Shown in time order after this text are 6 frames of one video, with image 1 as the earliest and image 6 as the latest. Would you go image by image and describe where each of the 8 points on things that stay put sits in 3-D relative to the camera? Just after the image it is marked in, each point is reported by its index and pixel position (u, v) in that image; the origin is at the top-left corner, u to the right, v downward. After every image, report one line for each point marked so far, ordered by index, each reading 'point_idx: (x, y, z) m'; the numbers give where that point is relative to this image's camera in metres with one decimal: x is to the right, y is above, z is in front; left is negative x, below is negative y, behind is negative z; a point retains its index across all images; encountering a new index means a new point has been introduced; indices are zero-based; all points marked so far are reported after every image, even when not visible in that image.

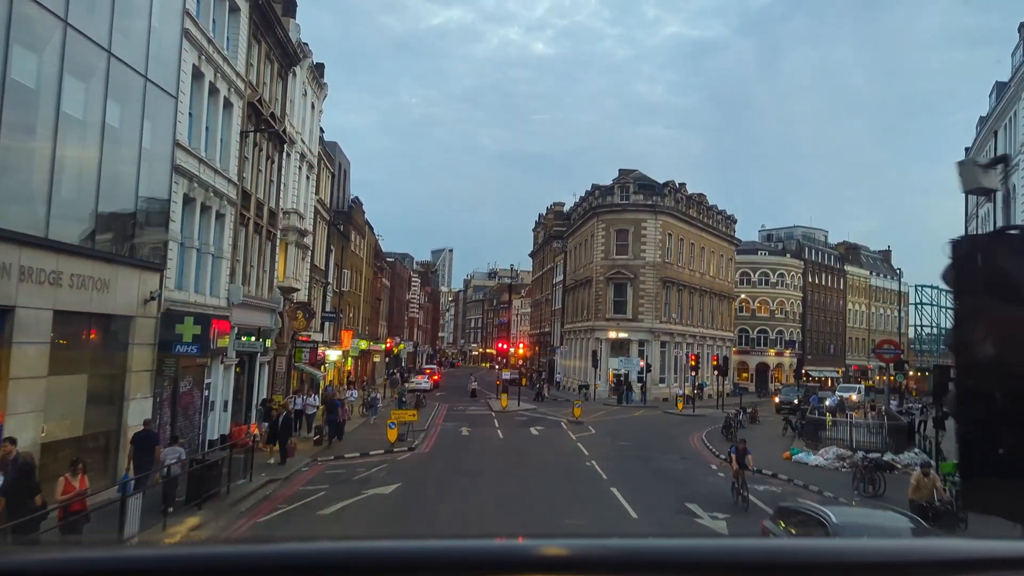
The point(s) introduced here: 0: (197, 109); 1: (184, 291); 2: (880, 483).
0: (-7.6, +4.3, +19.2) m
1: (-7.7, -0.1, +18.8) m
2: (+8.4, -4.4, +18.1) m
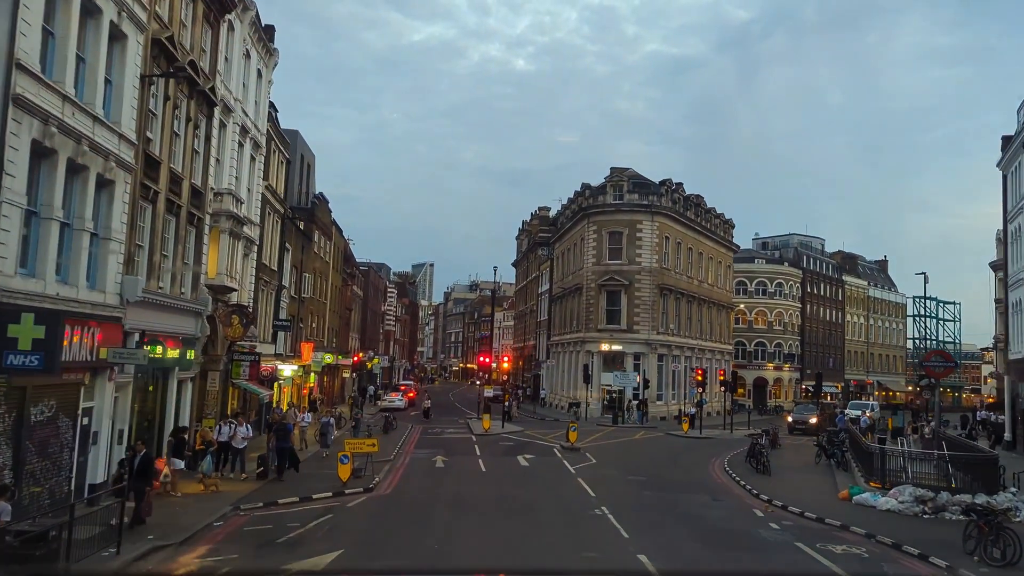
0: (-7.8, +4.5, +13.9) m
1: (-8.0, +0.1, +13.4) m
2: (+8.2, -4.2, +13.0) m
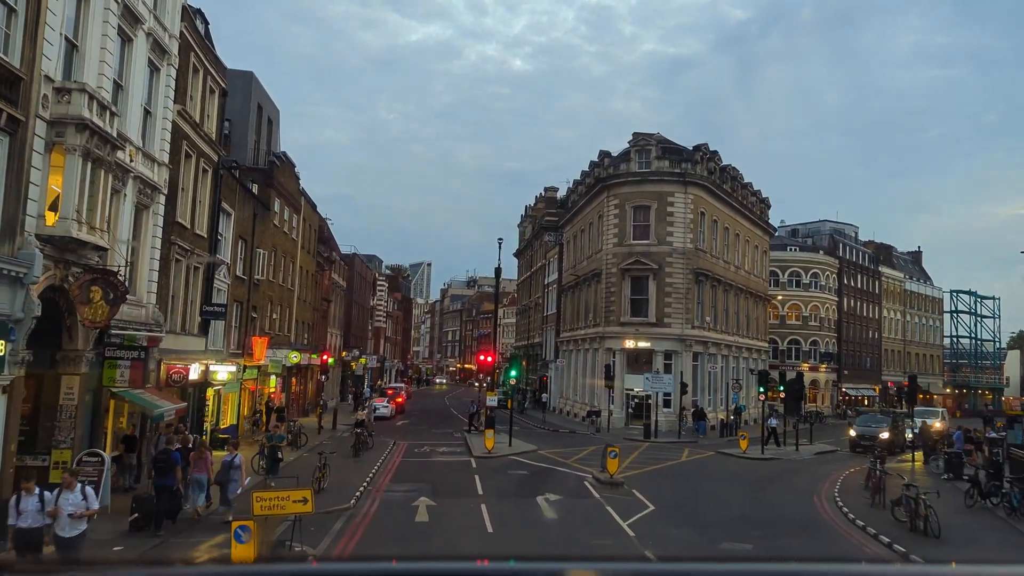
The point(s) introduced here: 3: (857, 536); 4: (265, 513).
0: (-7.4, +5.3, +5.2) m
1: (-7.5, +1.0, +4.7) m
2: (+8.6, -3.4, +4.4) m
3: (+7.2, -5.2, +16.9) m
4: (-3.8, -3.5, +12.4) m
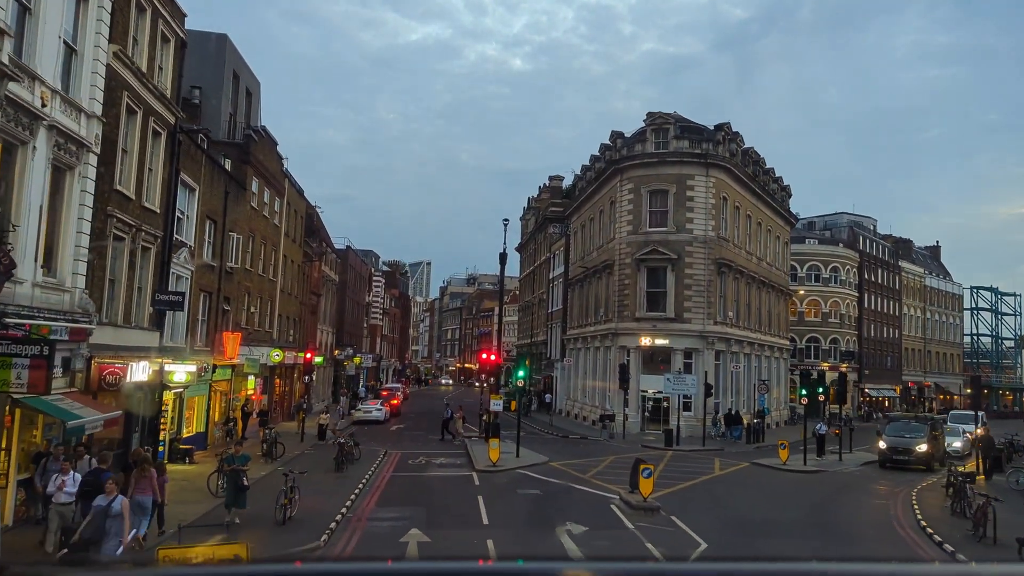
0: (-7.1, +5.7, +1.4) m
1: (-7.2, +1.4, +0.9) m
2: (+8.9, -3.0, +0.7) m
3: (+7.5, -4.8, +13.1) m
4: (-3.6, -3.1, +8.6) m
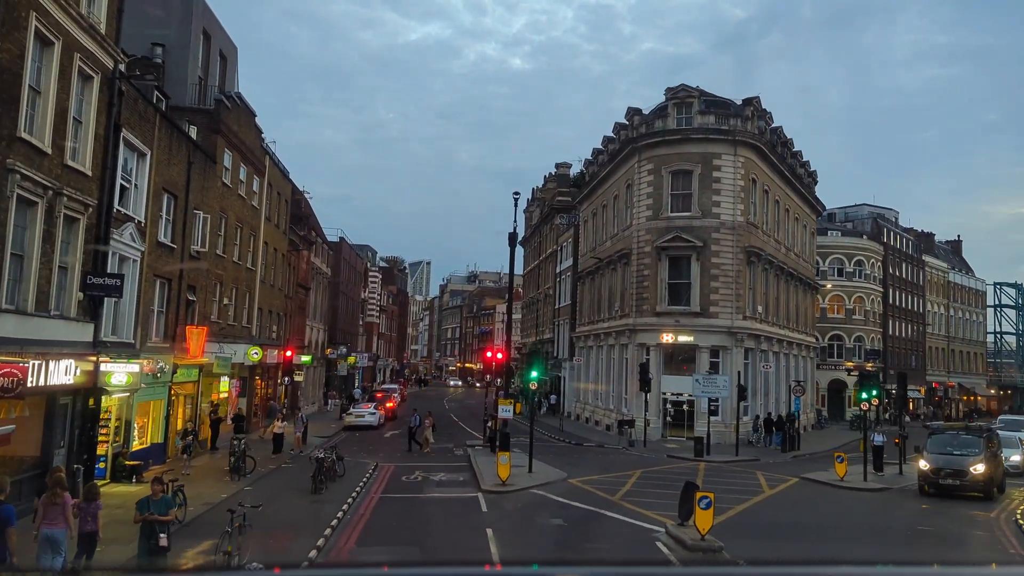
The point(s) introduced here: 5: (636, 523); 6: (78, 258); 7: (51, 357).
0: (-6.8, +6.1, -2.5) m
1: (-6.9, +1.7, -3.0) m
2: (+9.2, -2.6, -3.3) m
3: (+7.8, -4.4, +9.2) m
4: (-3.2, -2.7, +4.7) m
5: (+2.5, -4.8, +16.6) m
6: (-8.8, +0.6, +16.3) m
7: (-8.5, -1.3, +14.7) m
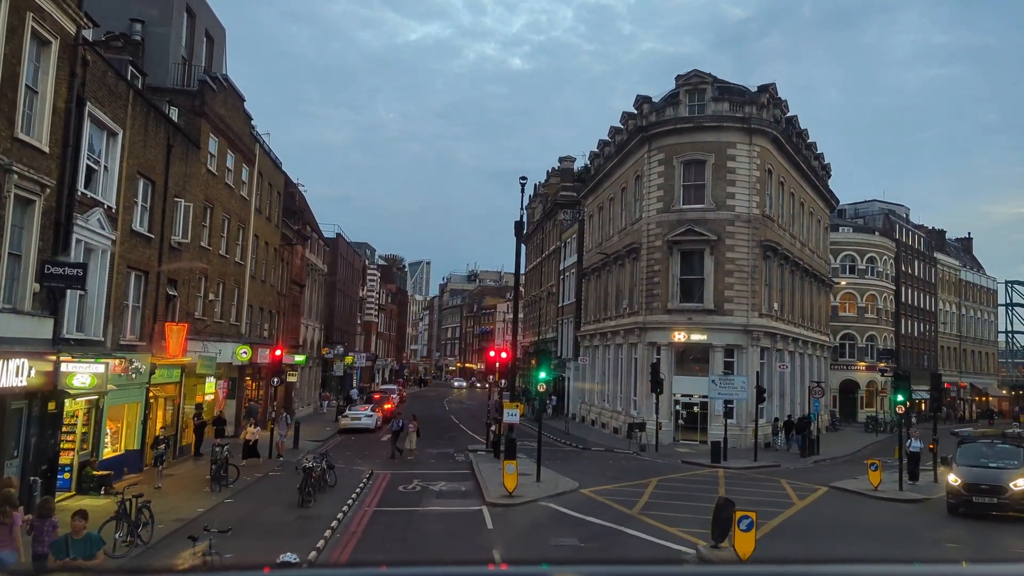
0: (-6.6, +6.3, -4.3) m
1: (-6.7, +1.9, -4.8) m
2: (+9.4, -2.4, -5.0) m
3: (+8.0, -4.3, +7.4) m
4: (-3.0, -2.5, +2.9) m
5: (+2.7, -4.7, +14.8) m
6: (-8.6, +0.8, +14.5) m
7: (-8.4, -1.1, +12.9) m
